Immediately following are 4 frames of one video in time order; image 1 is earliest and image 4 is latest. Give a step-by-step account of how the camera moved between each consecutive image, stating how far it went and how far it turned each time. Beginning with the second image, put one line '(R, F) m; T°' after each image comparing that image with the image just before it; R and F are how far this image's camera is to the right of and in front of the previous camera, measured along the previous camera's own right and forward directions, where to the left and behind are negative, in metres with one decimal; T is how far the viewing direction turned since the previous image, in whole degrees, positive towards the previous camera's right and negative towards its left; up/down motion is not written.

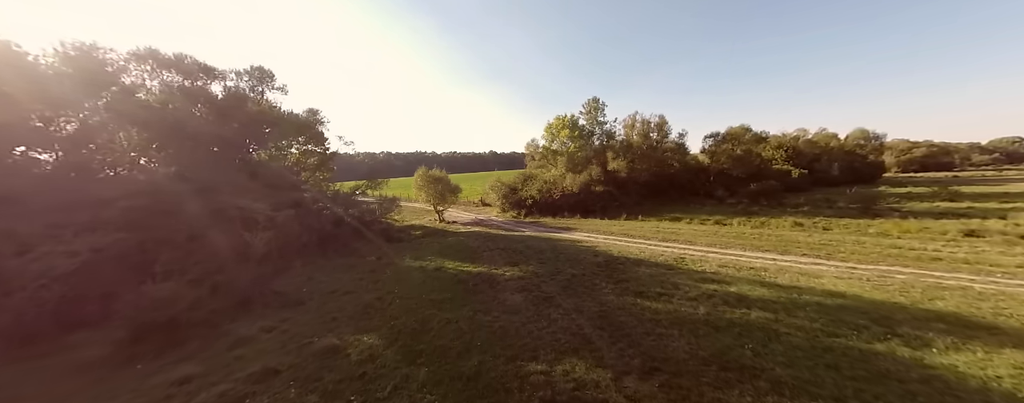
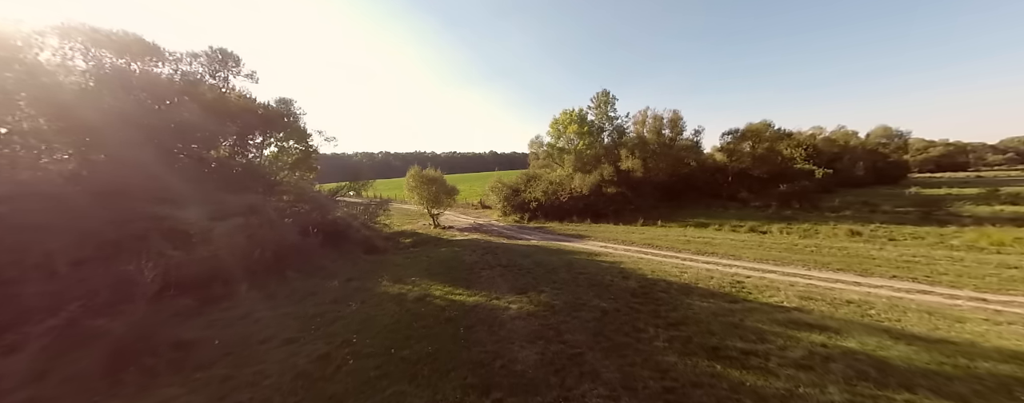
(-0.2, +3.8) m; 0°
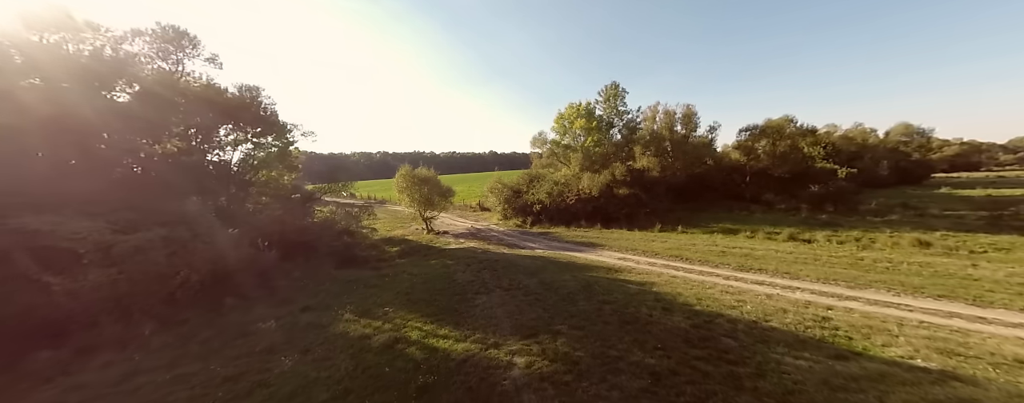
(-0.1, +3.4) m; 0°
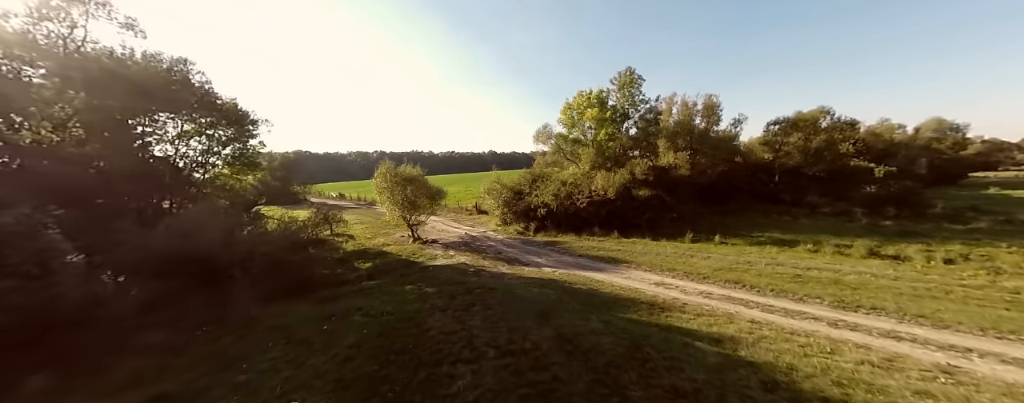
(-0.1, +4.8) m; 0°
